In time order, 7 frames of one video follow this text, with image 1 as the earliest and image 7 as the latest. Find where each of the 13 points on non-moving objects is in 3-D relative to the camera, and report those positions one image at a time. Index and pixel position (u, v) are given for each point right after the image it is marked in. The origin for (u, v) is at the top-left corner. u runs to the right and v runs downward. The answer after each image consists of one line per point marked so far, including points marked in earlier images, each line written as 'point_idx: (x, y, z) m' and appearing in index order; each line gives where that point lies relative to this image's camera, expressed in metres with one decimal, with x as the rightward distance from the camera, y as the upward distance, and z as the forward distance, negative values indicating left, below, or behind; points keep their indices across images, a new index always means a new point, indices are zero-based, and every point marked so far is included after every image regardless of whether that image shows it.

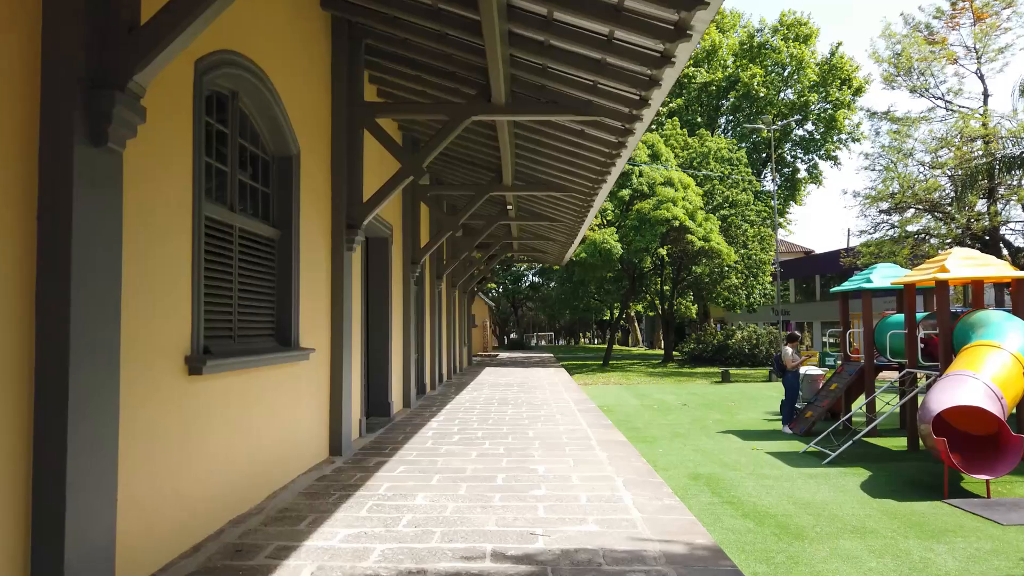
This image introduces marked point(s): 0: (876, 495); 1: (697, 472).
0: (+3.0, -1.7, +6.1) m
1: (+1.7, -1.7, +6.9) m
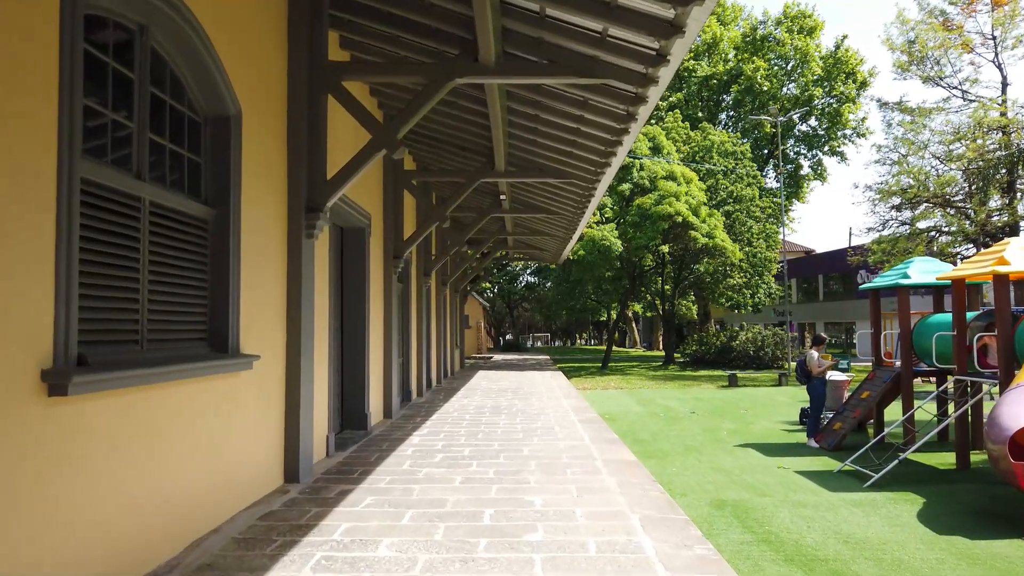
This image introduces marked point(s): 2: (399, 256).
0: (+2.9, -1.6, +5.1) m
1: (+1.6, -1.6, +5.9) m
2: (-1.4, +0.4, +9.2) m
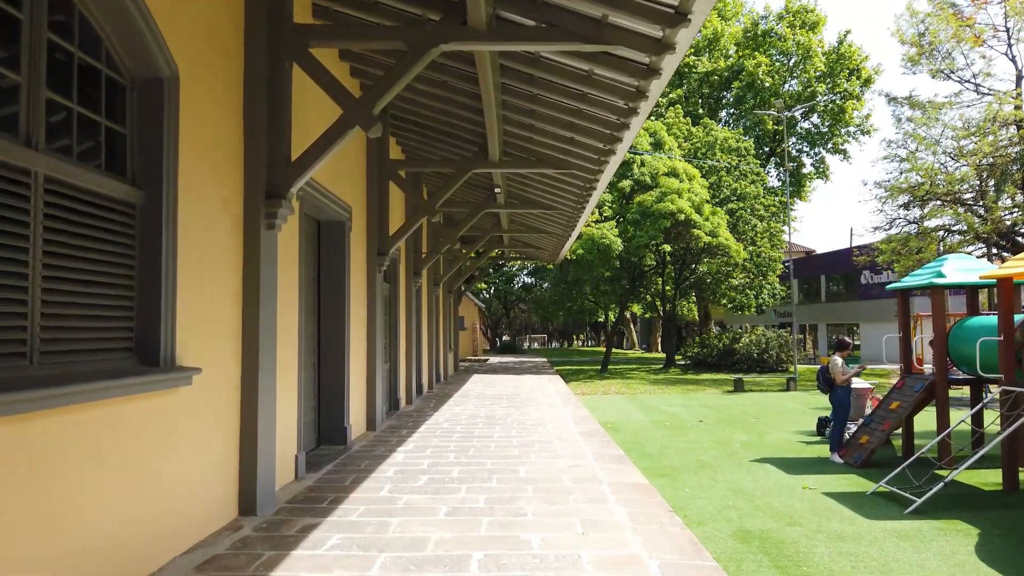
0: (+2.9, -1.6, +4.3) m
1: (+1.6, -1.6, +5.2) m
2: (-1.4, +0.4, +8.4) m
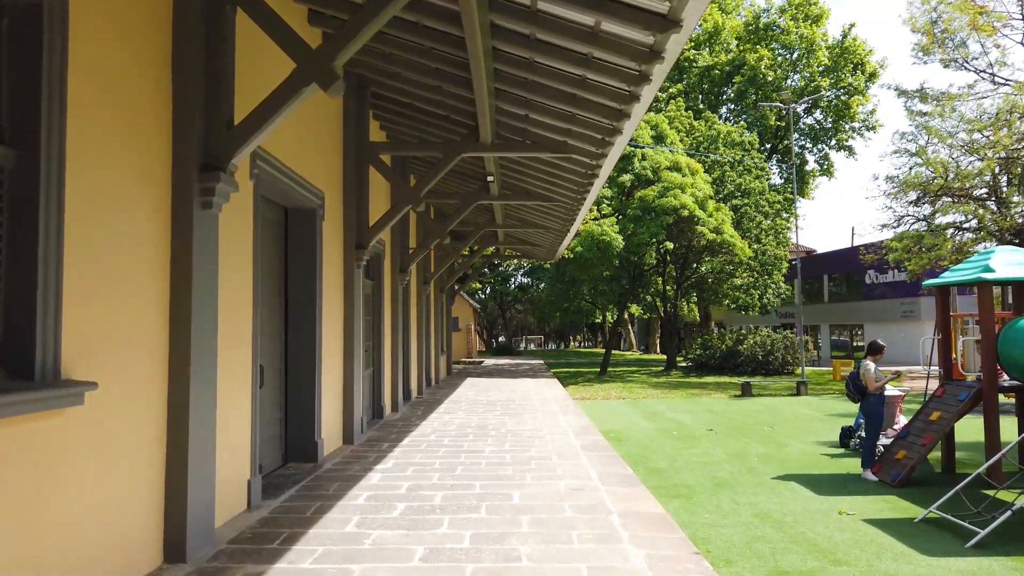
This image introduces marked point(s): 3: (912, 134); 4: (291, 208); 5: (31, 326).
0: (+2.8, -1.6, +3.5) m
1: (+1.5, -1.6, +4.3) m
2: (-1.5, +0.4, +7.5) m
3: (+10.2, +3.9, +19.1) m
4: (-1.9, +0.7, +6.4) m
5: (-1.7, -0.1, +2.7) m
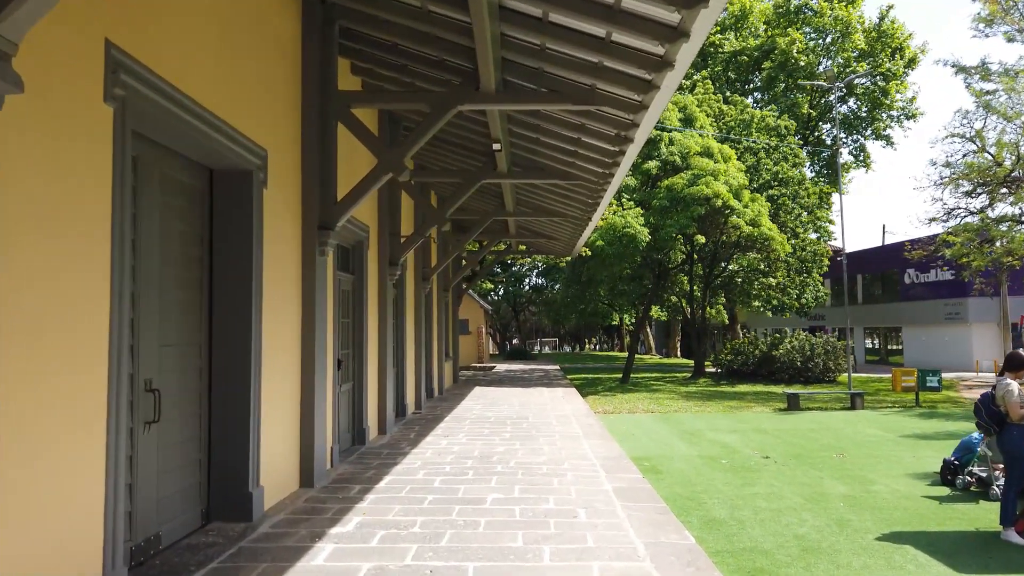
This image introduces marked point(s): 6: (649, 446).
0: (+2.8, -1.5, +1.7) m
1: (+1.6, -1.5, +2.5) m
2: (-1.4, +0.5, +5.8) m
3: (+10.5, +3.9, +17.1) m
4: (-1.8, +0.7, +4.6) m
5: (-1.7, -0.1, +1.0) m
6: (+1.7, -1.9, +9.0) m
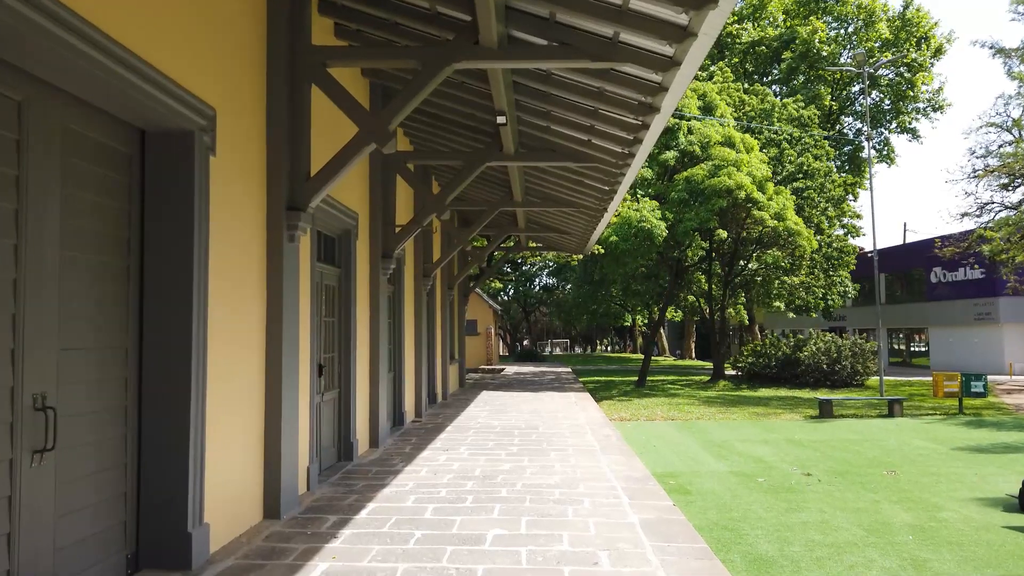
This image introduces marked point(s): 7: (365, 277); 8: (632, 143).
0: (+2.8, -1.5, +0.7) m
1: (+1.6, -1.5, +1.5) m
2: (-1.4, +0.5, +4.9) m
3: (+10.7, +4.0, +16.0) m
4: (-1.8, +0.8, +3.7) m
5: (-1.8, 0.0, 0.0) m
6: (+1.7, -1.8, +8.1) m
7: (-1.4, +0.1, +7.4) m
8: (+1.1, +1.4, +6.7) m
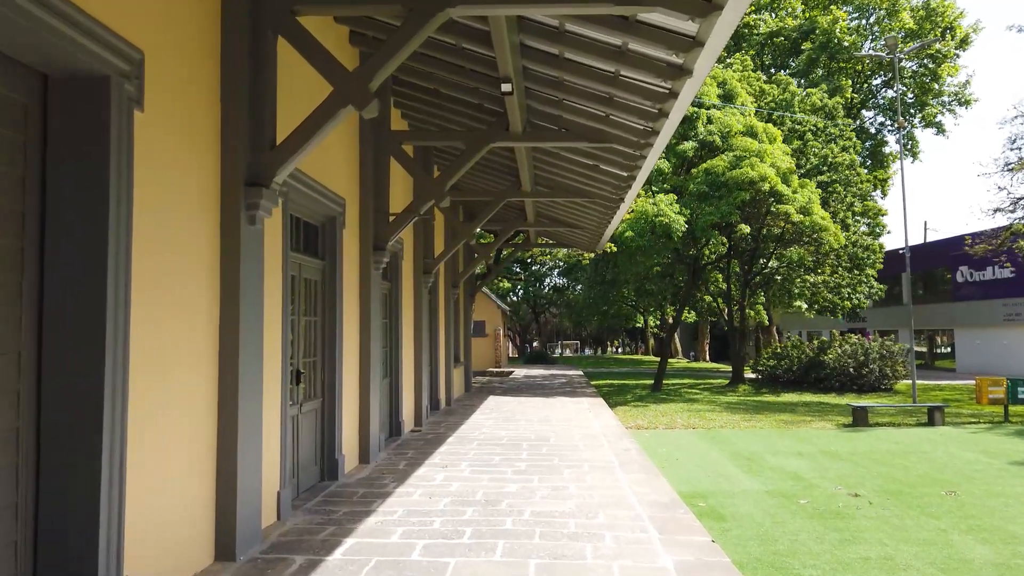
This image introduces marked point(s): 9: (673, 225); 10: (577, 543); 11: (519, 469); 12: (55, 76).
0: (+2.8, -1.4, -0.2) m
1: (+1.5, -1.4, +0.7) m
2: (-1.3, +0.6, +4.1) m
3: (+10.8, +4.0, +15.1) m
4: (-1.8, +0.8, +2.9) m
5: (-1.8, 0.0, -0.8) m
6: (+1.8, -1.8, +7.2) m
7: (-1.4, +0.1, +6.6) m
8: (+1.2, +1.4, +5.9) m
9: (+3.1, +1.2, +14.4) m
10: (+0.3, -1.4, +4.1) m
11: (0.0, -1.5, +6.3) m
12: (-1.8, +0.8, +3.0) m
